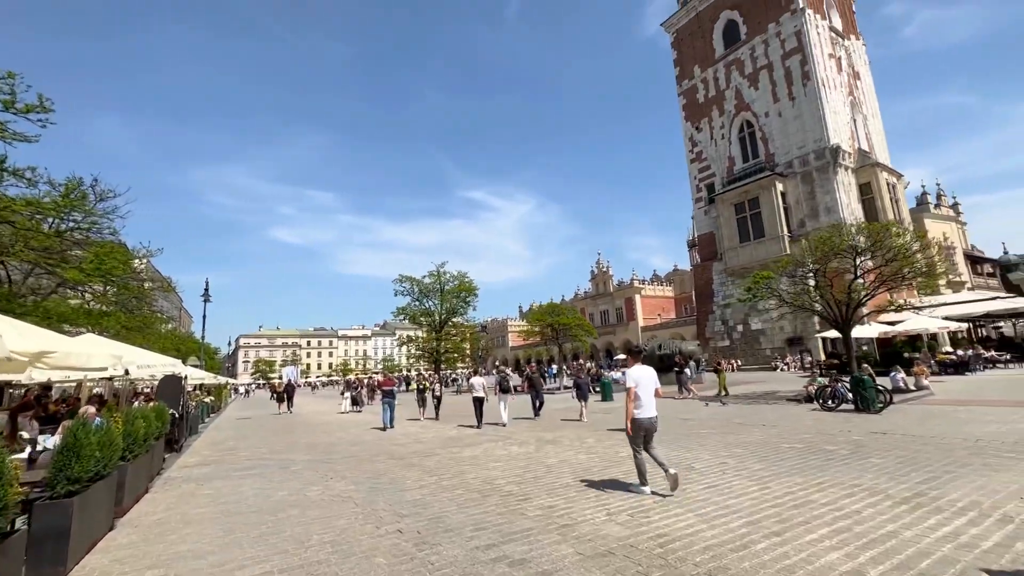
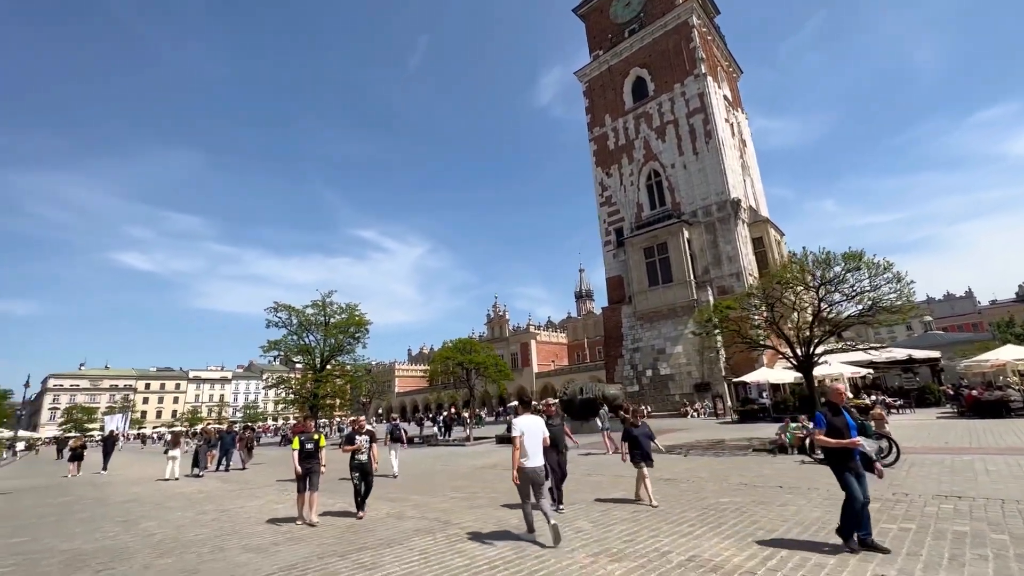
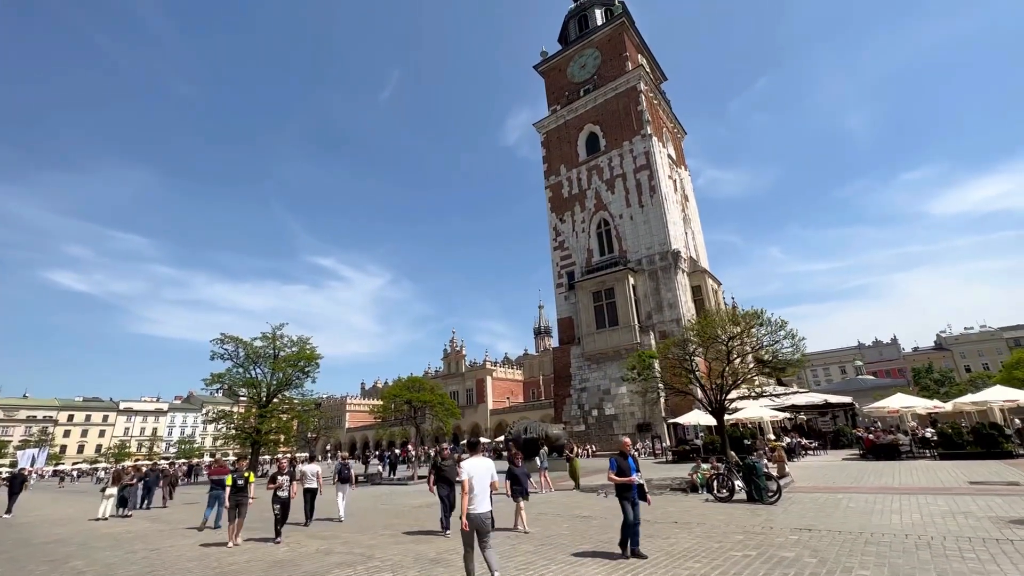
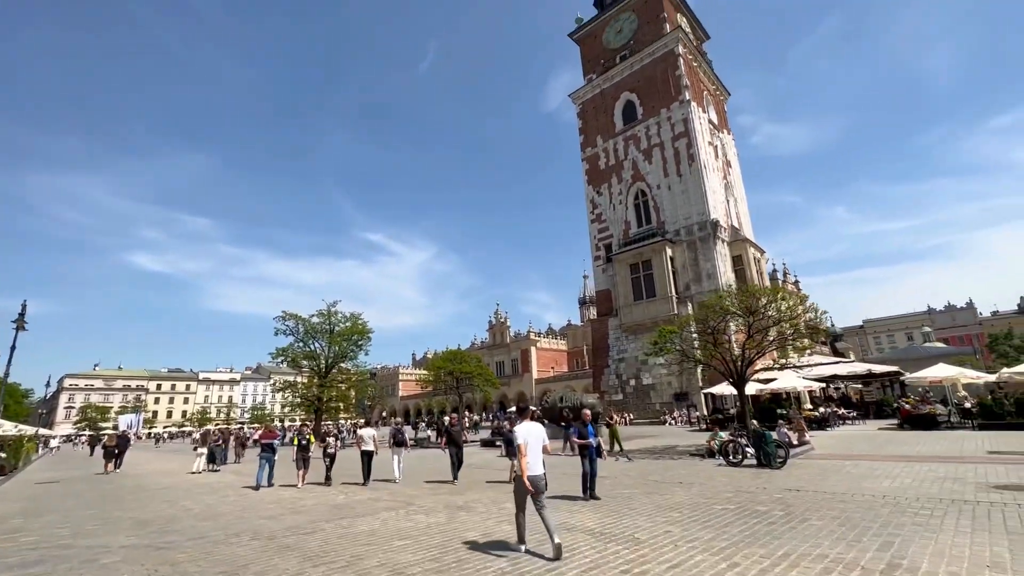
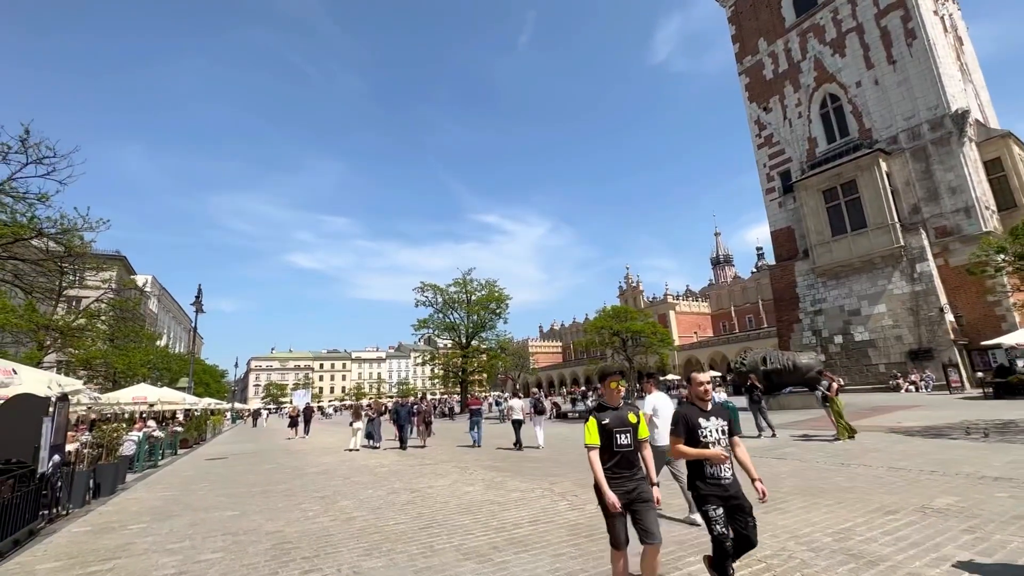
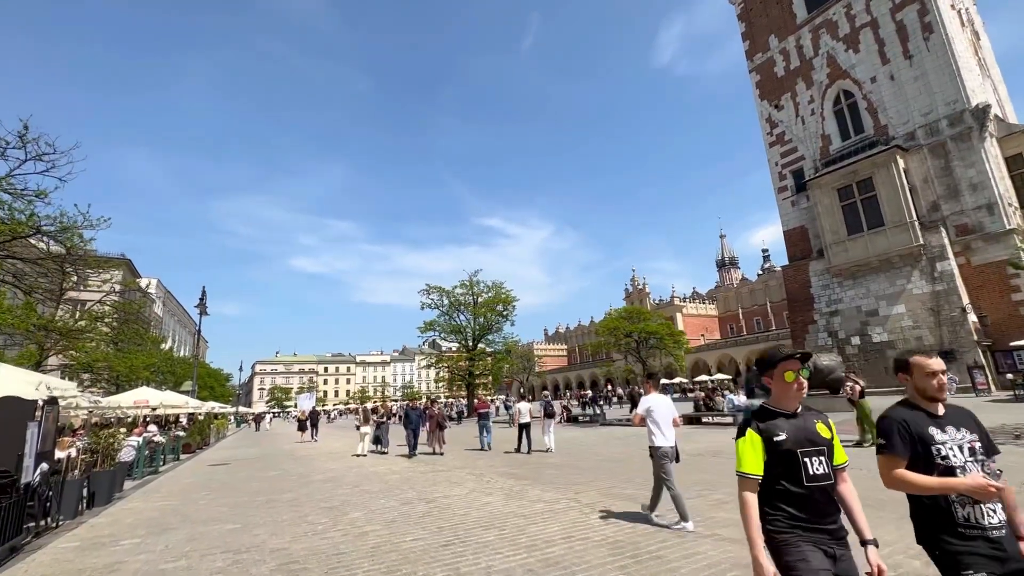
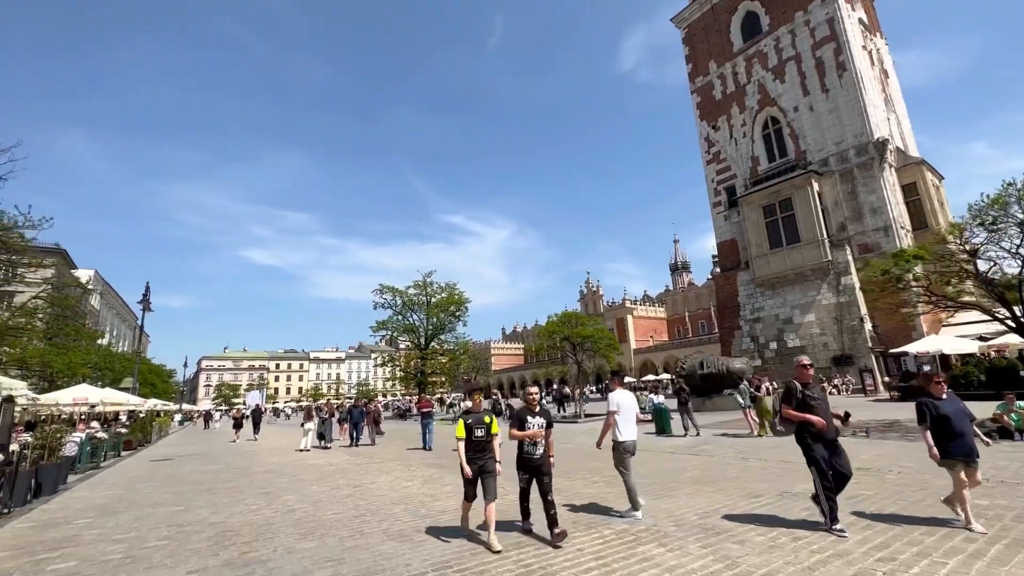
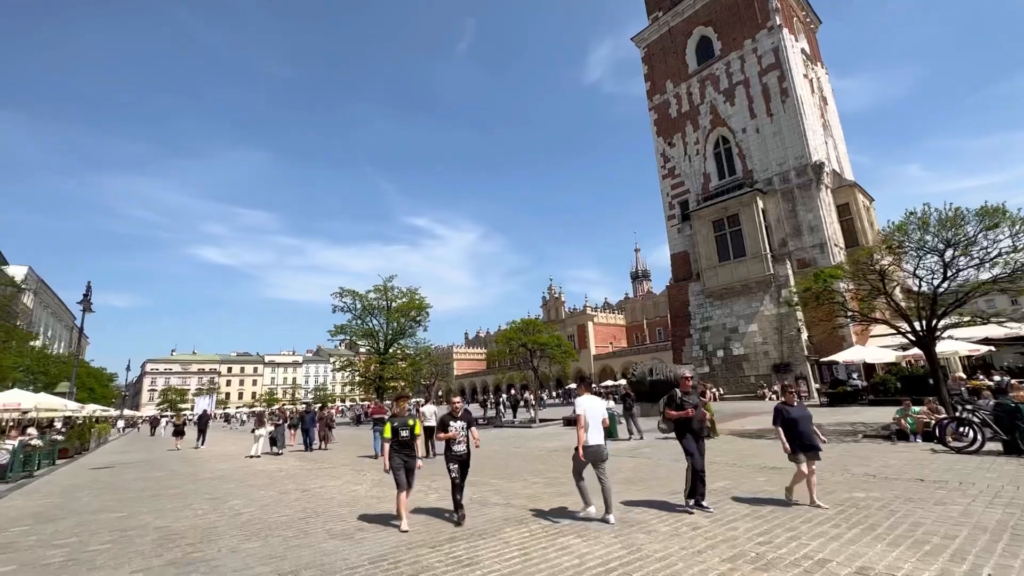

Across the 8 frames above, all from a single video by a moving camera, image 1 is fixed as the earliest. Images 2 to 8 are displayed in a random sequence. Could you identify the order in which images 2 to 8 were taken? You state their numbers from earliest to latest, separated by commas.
4, 3, 2, 8, 7, 5, 6
